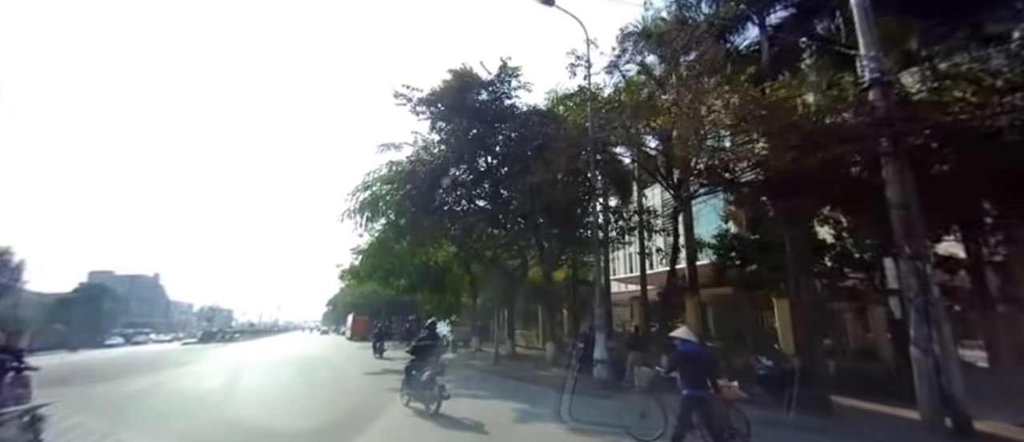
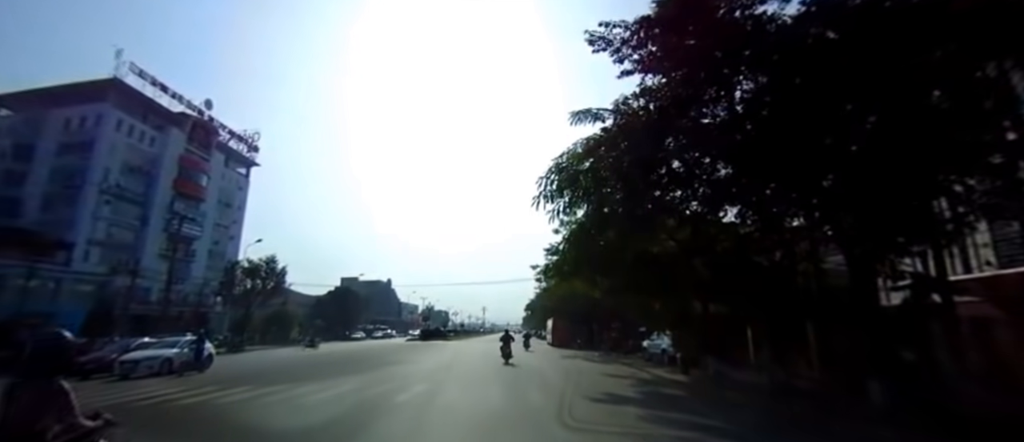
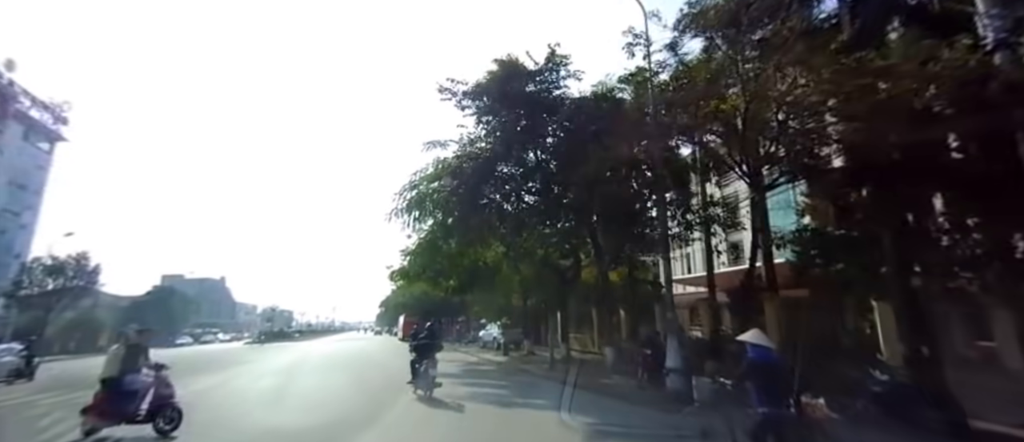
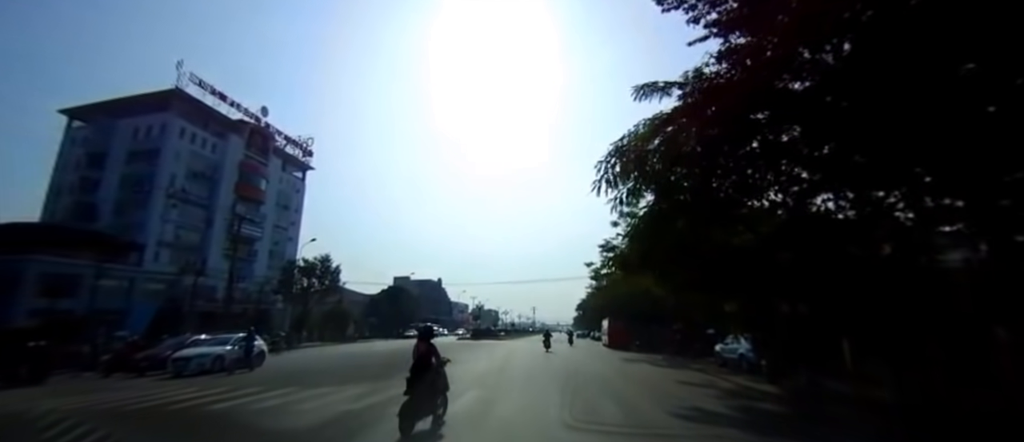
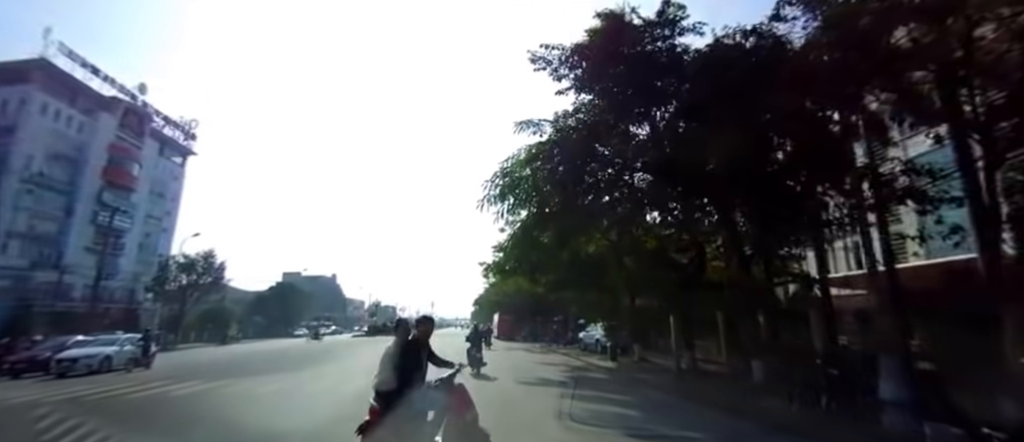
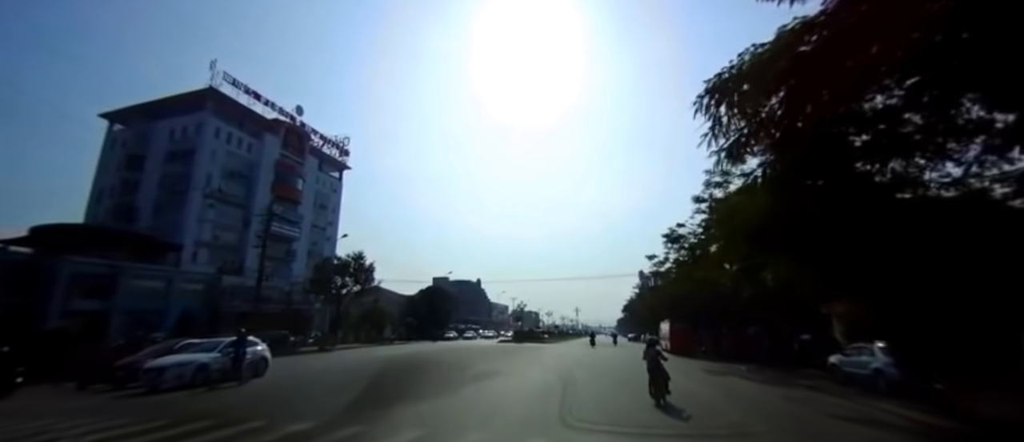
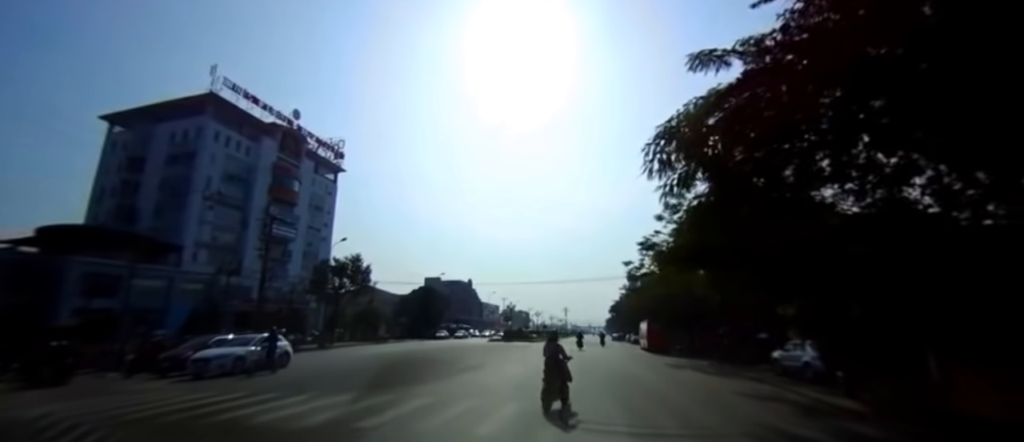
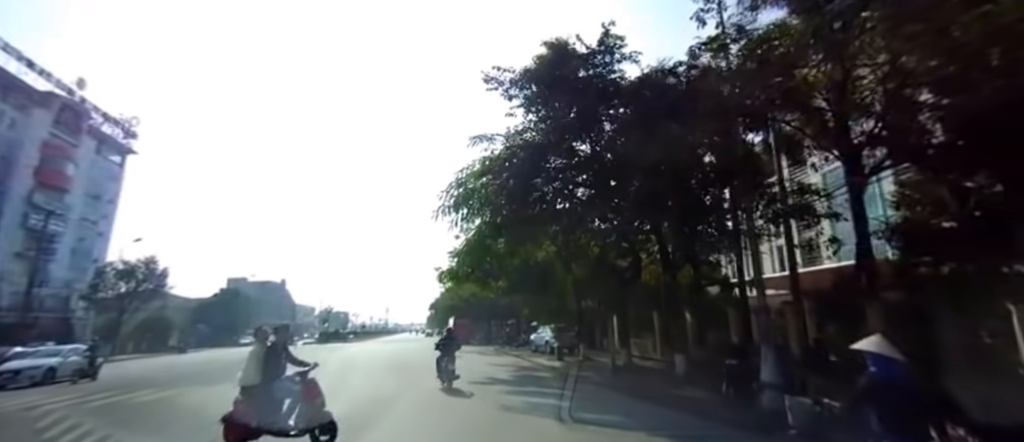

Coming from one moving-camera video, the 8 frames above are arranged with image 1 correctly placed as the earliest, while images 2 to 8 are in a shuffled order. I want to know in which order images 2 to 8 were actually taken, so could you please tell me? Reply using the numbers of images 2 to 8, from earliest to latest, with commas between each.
3, 8, 5, 2, 4, 7, 6
